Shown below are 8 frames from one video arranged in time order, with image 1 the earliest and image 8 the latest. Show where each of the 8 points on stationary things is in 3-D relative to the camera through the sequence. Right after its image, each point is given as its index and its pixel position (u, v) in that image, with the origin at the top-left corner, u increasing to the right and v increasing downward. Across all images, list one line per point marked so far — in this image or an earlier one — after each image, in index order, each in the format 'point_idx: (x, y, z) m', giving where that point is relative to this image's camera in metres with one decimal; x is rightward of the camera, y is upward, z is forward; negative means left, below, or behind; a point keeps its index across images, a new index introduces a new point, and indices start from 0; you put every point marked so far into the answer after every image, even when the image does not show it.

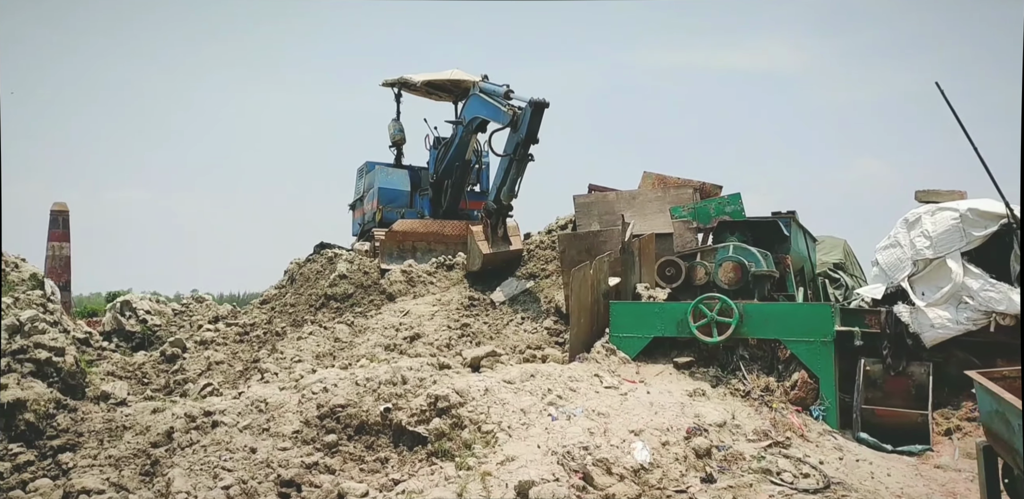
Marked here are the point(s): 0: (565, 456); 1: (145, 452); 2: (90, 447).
0: (+0.3, -1.0, +4.6) m
1: (-2.9, -1.6, +7.1) m
2: (-3.6, -1.7, +7.8) m
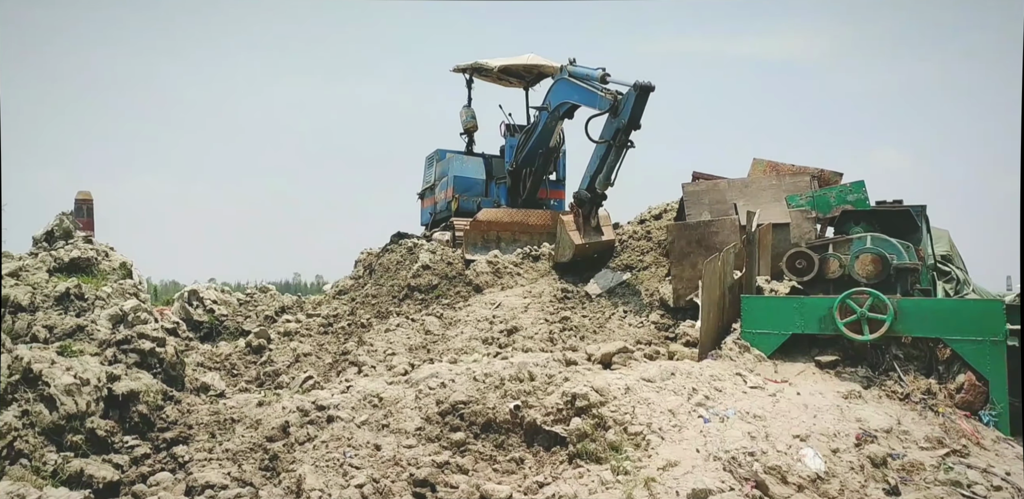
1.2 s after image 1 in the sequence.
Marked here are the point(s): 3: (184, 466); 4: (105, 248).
0: (+1.1, -1.0, +4.4) m
1: (-2.0, -1.5, +7.1) m
2: (-2.6, -1.6, +7.8) m
3: (-2.6, -1.7, +7.1) m
4: (-6.0, 0.0, +13.2) m
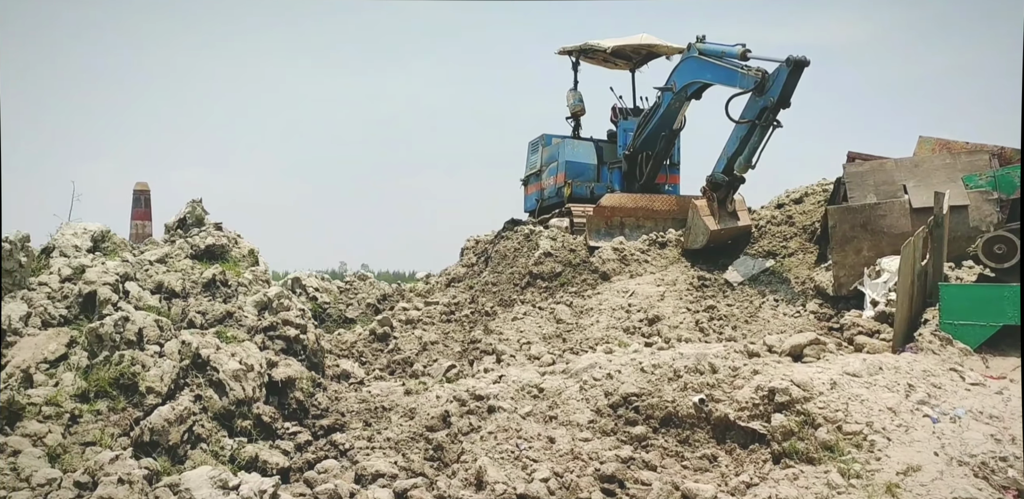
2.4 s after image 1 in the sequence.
0: (+2.0, -0.9, +4.0) m
1: (-0.7, -1.4, +7.0) m
2: (-1.3, -1.5, +7.7) m
3: (-1.3, -1.6, +7.1) m
4: (-4.1, +0.2, +13.4) m
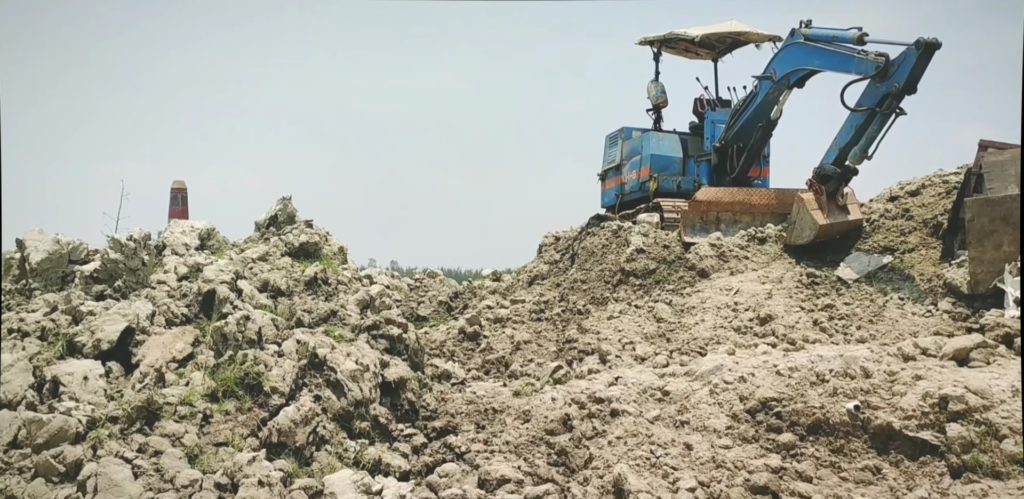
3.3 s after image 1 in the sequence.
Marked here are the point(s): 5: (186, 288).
0: (+2.7, -0.9, +3.5) m
1: (+0.2, -1.4, +6.7) m
2: (-0.3, -1.5, +7.5) m
3: (-0.4, -1.6, +6.9) m
4: (-2.7, +0.2, +13.4) m
5: (-2.7, -0.3, +7.5) m
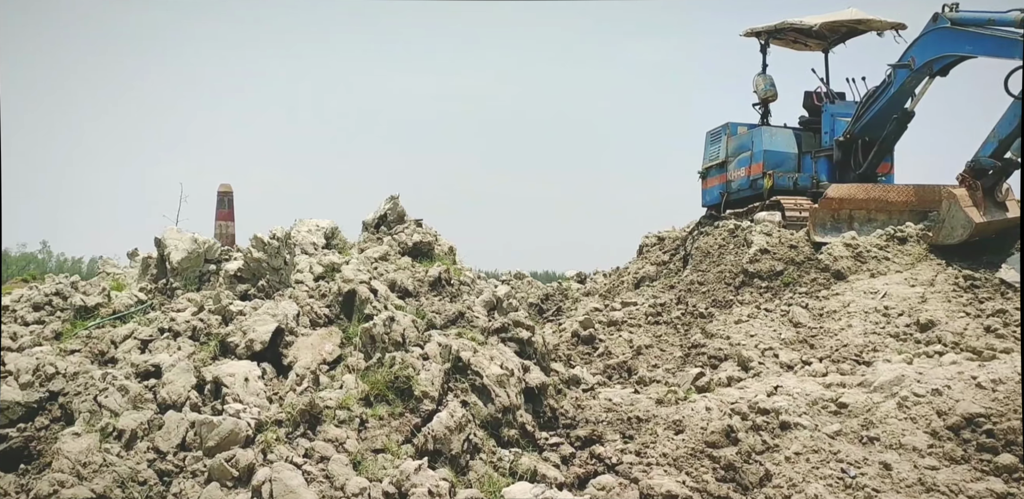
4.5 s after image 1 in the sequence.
0: (+3.5, -0.9, +2.8) m
1: (+1.3, -1.4, +6.2) m
2: (+0.8, -1.5, +7.0) m
3: (+0.7, -1.6, +6.4) m
4: (-1.0, +0.2, +13.2) m
5: (-1.5, -0.3, +7.2) m
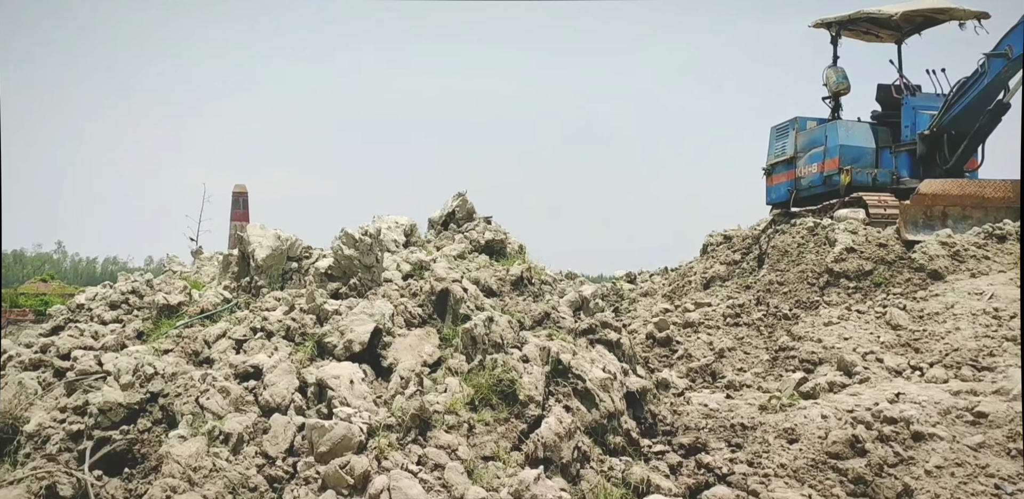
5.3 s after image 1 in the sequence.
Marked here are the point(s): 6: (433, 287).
0: (+4.1, -0.9, +2.3) m
1: (+2.0, -1.4, +5.8) m
2: (+1.6, -1.5, +6.7) m
3: (+1.5, -1.5, +6.1) m
4: (0.0, +0.3, +12.9) m
5: (-0.7, -0.3, +7.0) m
6: (-0.6, -0.3, +6.9) m
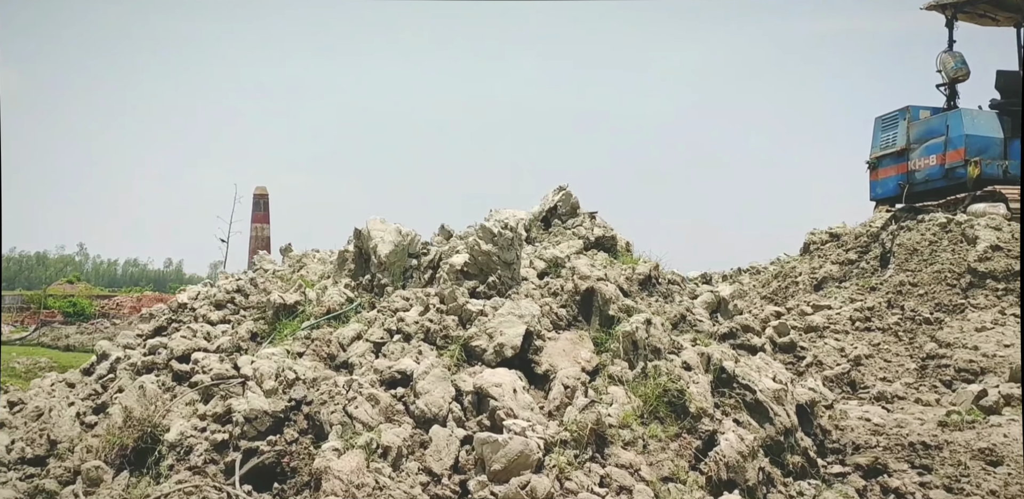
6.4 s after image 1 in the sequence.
0: (+4.8, -0.9, +1.4) m
1: (+3.0, -1.3, +5.0) m
2: (+2.6, -1.4, +5.9) m
3: (+2.5, -1.5, +5.3) m
4: (+1.5, +0.3, +12.2) m
5: (+0.3, -0.3, +6.4) m
6: (+0.5, -0.3, +6.3) m
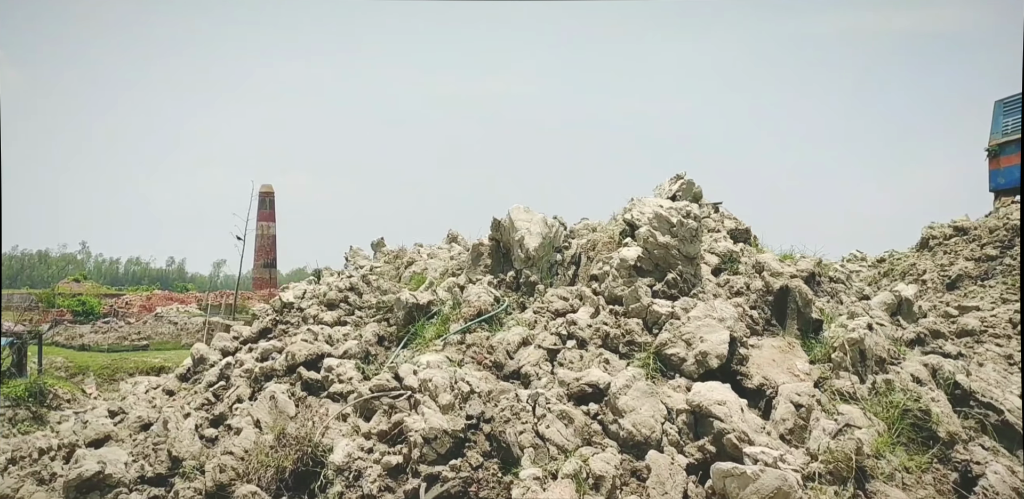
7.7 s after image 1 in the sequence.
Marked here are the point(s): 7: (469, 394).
0: (+5.5, -0.8, +0.3) m
1: (+4.0, -1.3, +4.0) m
2: (+3.7, -1.4, +5.0) m
3: (+3.5, -1.5, +4.4) m
4: (+3.1, +0.4, +11.3) m
5: (+1.4, -0.2, +5.6) m
6: (+1.6, -0.2, +5.5) m
7: (-0.2, -0.7, +4.3) m
